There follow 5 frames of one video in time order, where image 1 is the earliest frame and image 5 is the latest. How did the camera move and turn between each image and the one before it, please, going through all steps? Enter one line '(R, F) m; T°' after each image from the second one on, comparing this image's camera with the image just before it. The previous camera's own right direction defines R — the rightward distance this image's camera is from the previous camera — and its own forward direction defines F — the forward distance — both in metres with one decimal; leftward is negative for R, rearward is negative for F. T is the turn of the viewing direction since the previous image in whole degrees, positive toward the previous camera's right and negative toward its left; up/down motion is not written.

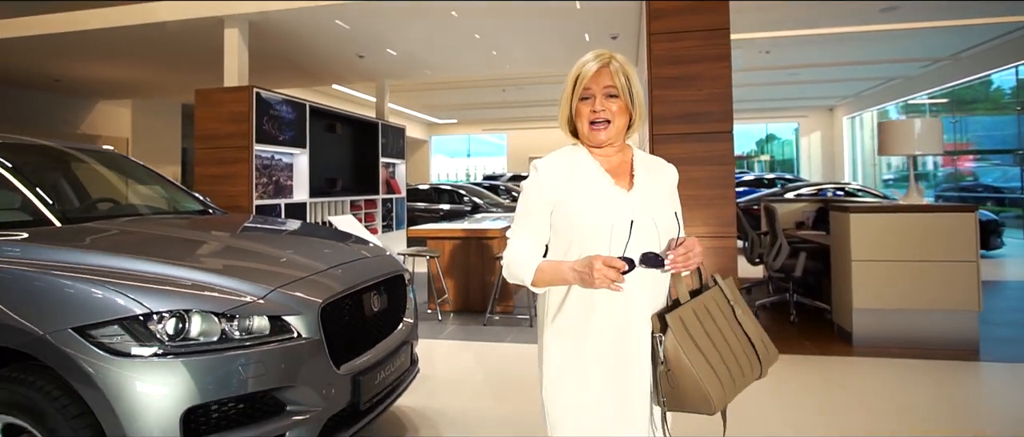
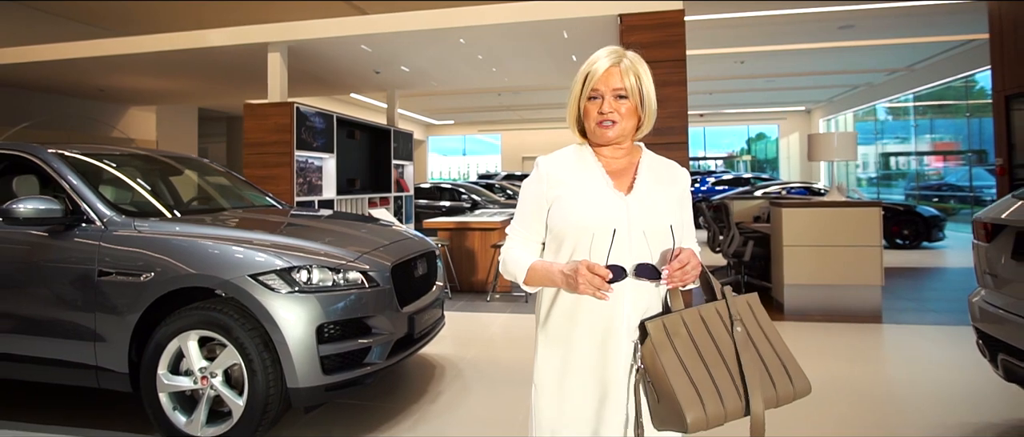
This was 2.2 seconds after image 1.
(0.0, -0.8) m; +1°
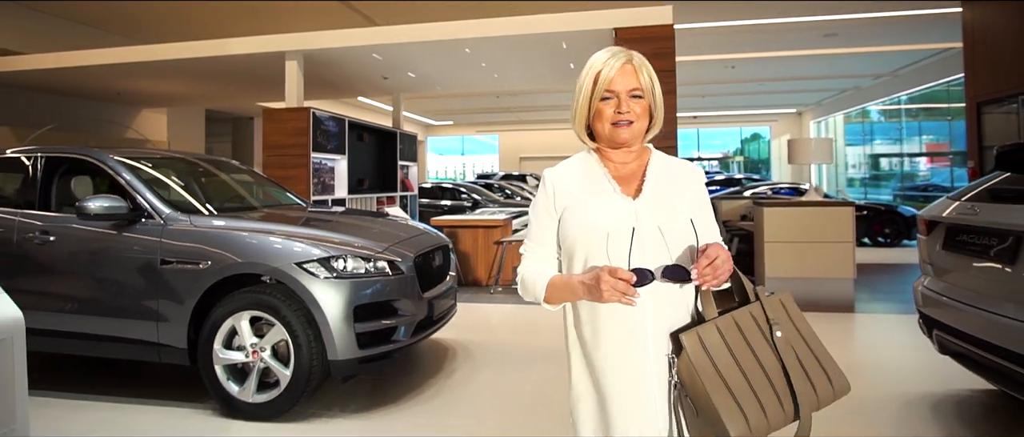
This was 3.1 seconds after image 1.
(-0.1, -0.3) m; 0°
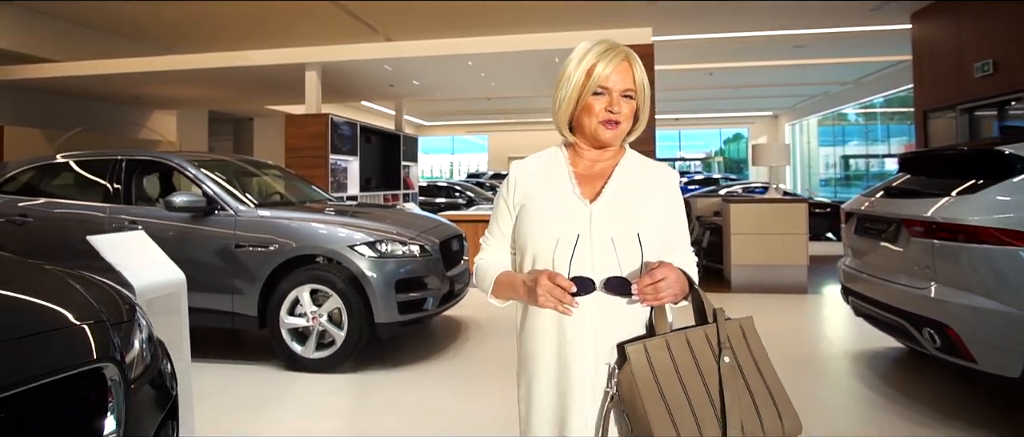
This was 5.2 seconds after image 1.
(-0.1, -0.6) m; +1°
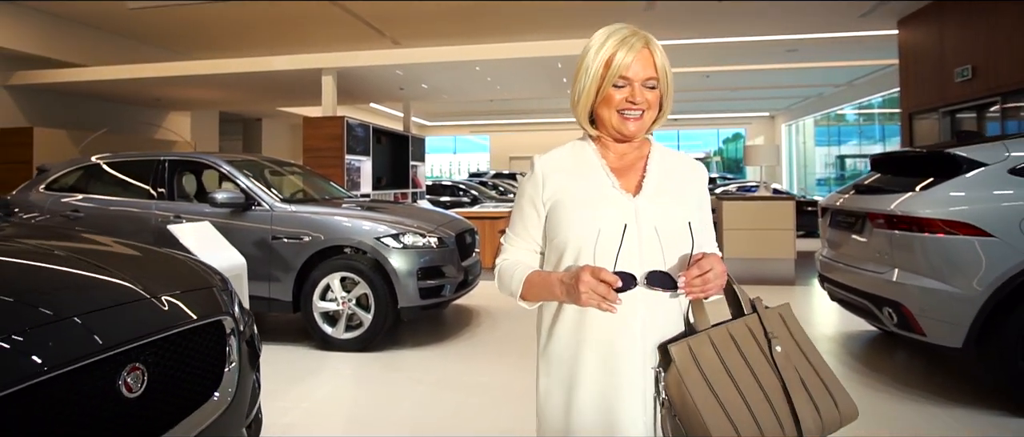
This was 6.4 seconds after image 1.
(-0.1, -0.3) m; 0°
